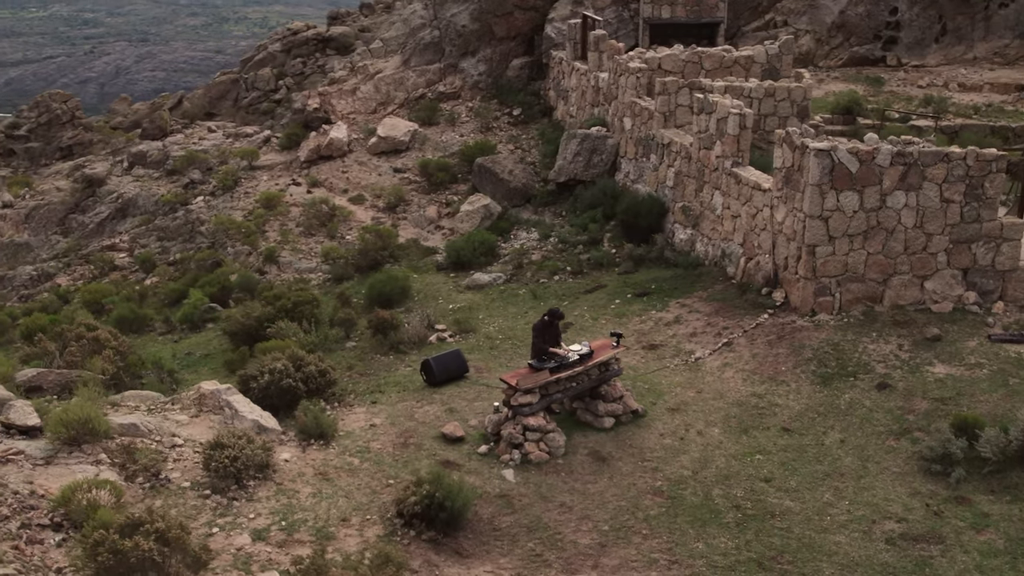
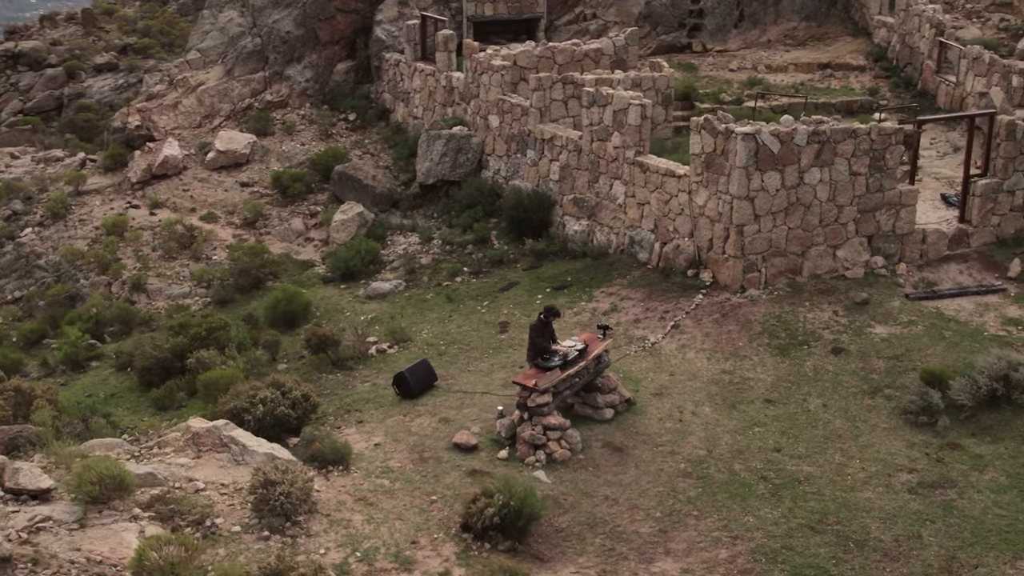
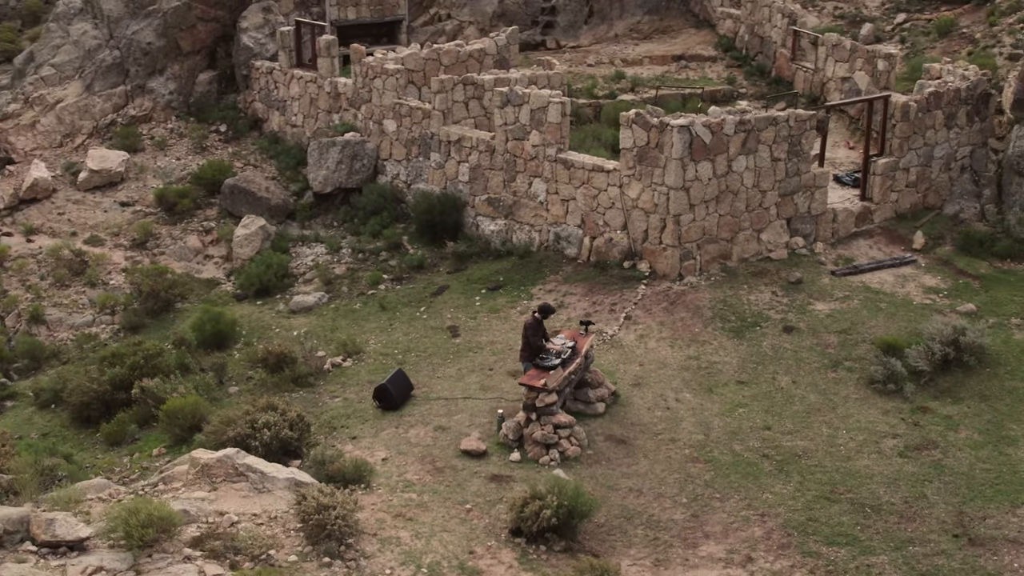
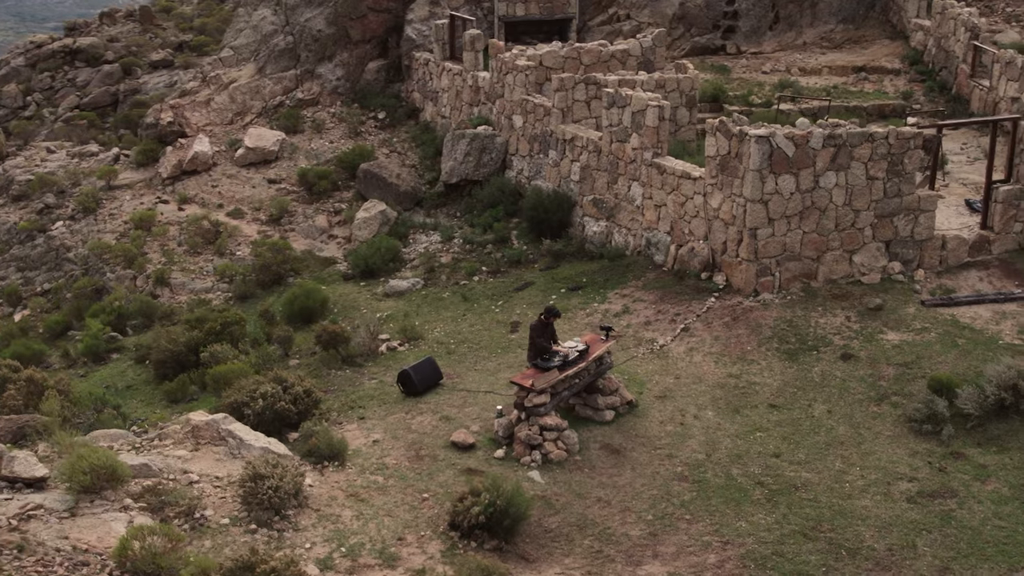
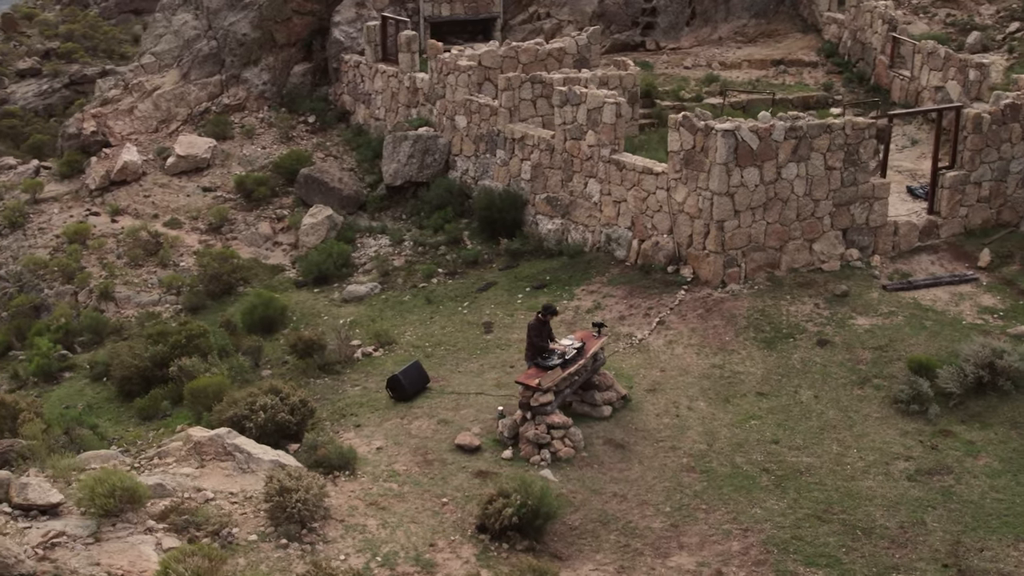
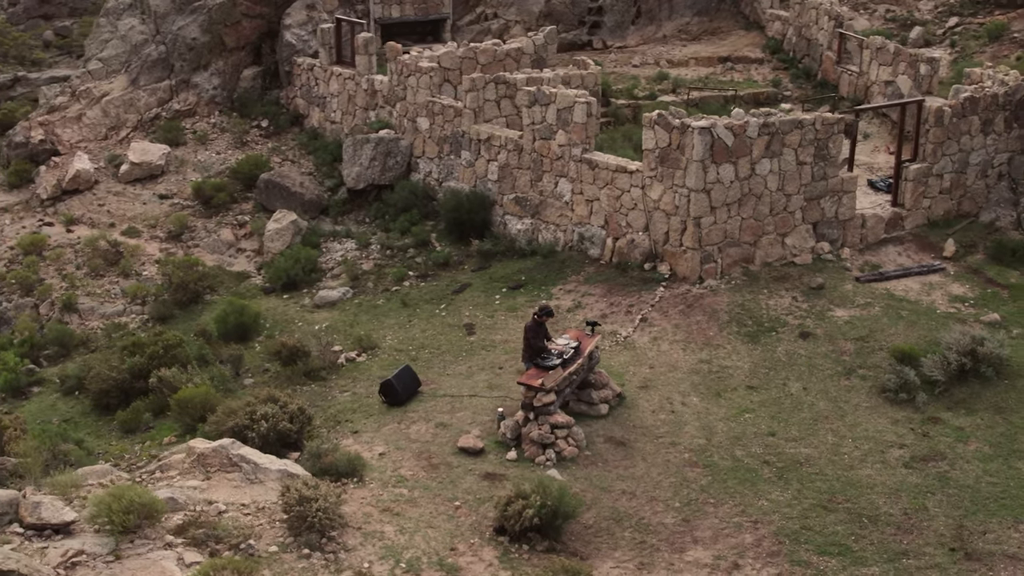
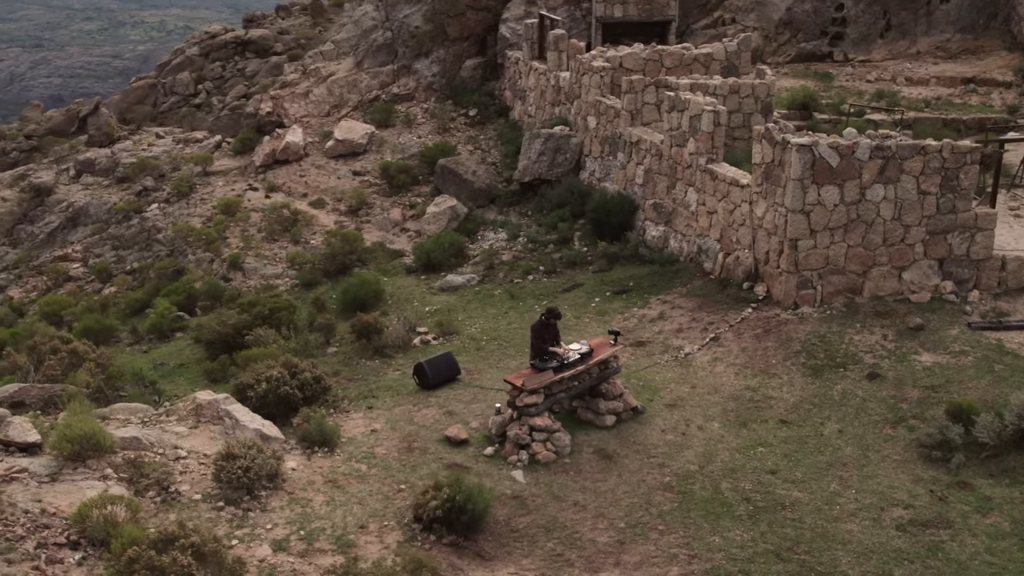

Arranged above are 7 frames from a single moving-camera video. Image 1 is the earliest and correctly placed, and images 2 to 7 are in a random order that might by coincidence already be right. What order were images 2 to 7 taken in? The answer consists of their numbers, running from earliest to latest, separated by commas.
7, 4, 2, 5, 6, 3
